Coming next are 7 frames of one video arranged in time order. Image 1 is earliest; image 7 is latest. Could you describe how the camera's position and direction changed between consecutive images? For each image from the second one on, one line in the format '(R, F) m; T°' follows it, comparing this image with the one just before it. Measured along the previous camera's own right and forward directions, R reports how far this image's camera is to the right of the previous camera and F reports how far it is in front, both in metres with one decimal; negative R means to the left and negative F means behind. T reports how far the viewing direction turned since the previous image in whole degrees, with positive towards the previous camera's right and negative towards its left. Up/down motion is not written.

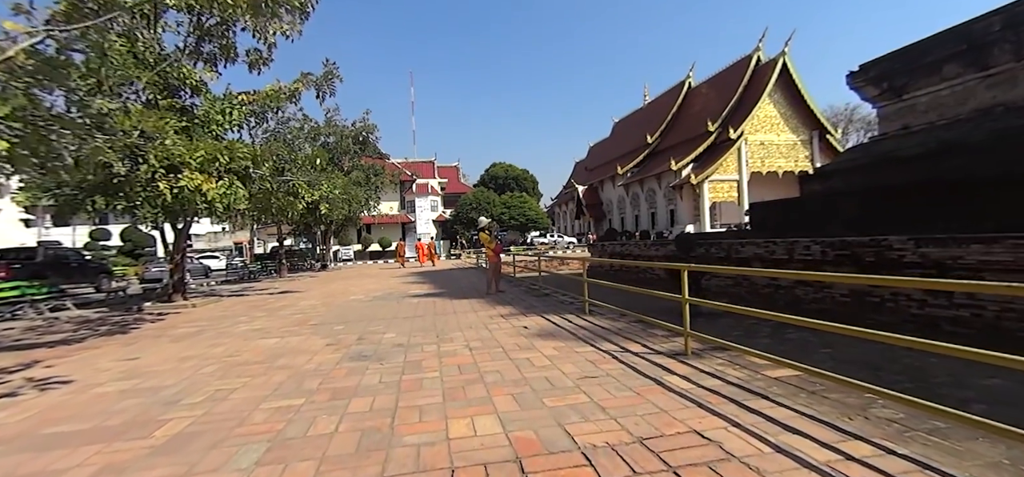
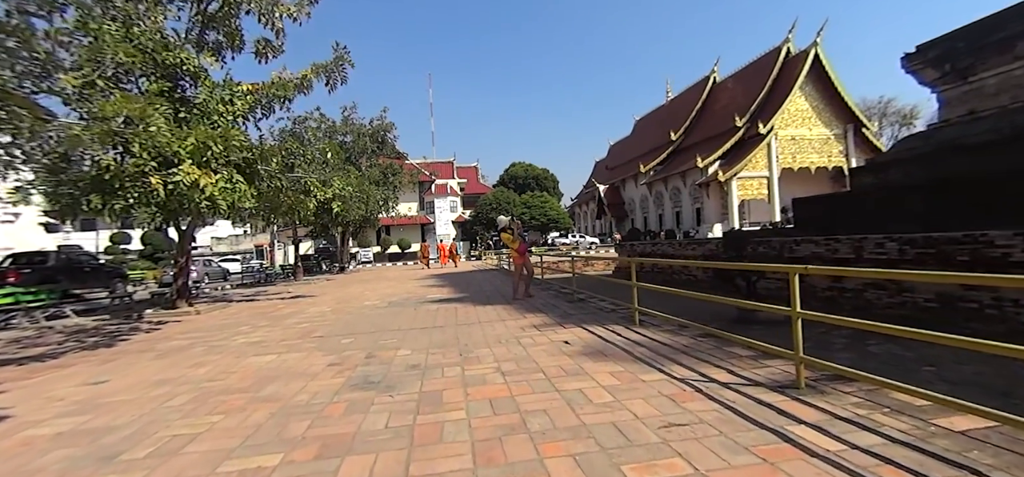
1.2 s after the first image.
(-0.2, +1.2) m; -2°
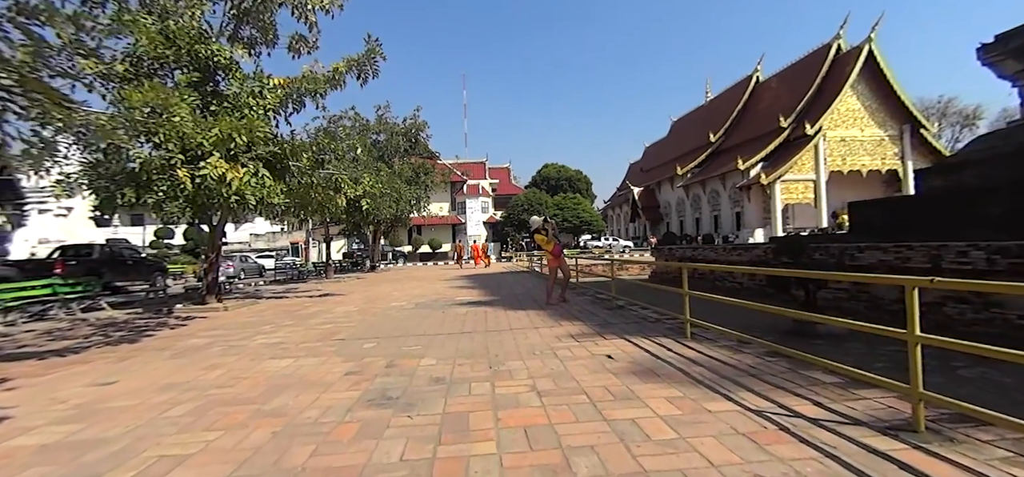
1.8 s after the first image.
(-0.1, +0.6) m; -4°
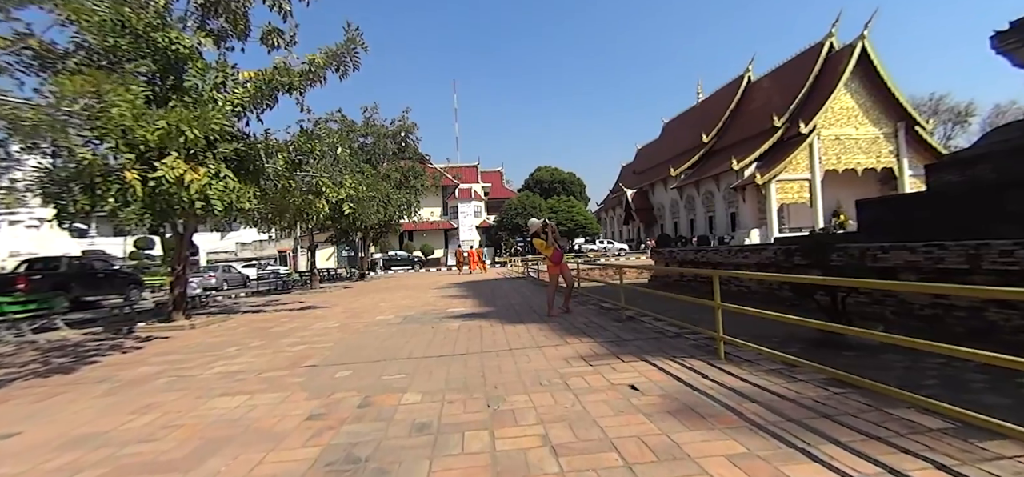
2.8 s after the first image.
(-0.1, +0.9) m; +1°
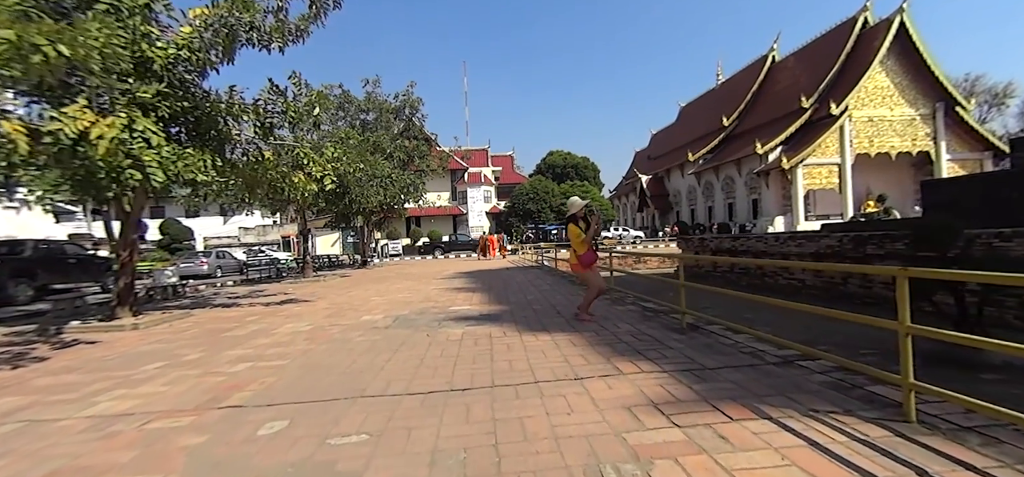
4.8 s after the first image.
(-0.2, +2.0) m; -1°
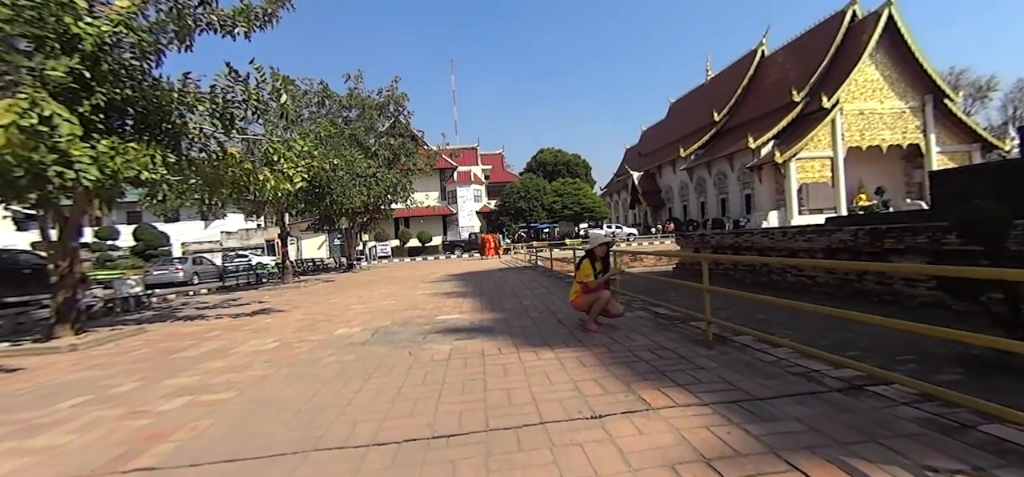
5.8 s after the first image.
(0.0, +0.9) m; +1°
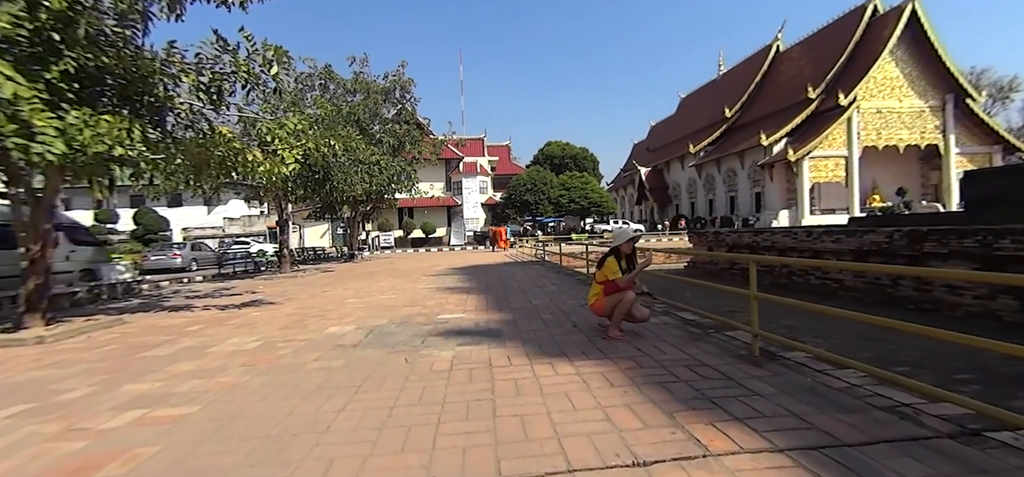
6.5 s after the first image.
(-0.1, +0.7) m; 0°
